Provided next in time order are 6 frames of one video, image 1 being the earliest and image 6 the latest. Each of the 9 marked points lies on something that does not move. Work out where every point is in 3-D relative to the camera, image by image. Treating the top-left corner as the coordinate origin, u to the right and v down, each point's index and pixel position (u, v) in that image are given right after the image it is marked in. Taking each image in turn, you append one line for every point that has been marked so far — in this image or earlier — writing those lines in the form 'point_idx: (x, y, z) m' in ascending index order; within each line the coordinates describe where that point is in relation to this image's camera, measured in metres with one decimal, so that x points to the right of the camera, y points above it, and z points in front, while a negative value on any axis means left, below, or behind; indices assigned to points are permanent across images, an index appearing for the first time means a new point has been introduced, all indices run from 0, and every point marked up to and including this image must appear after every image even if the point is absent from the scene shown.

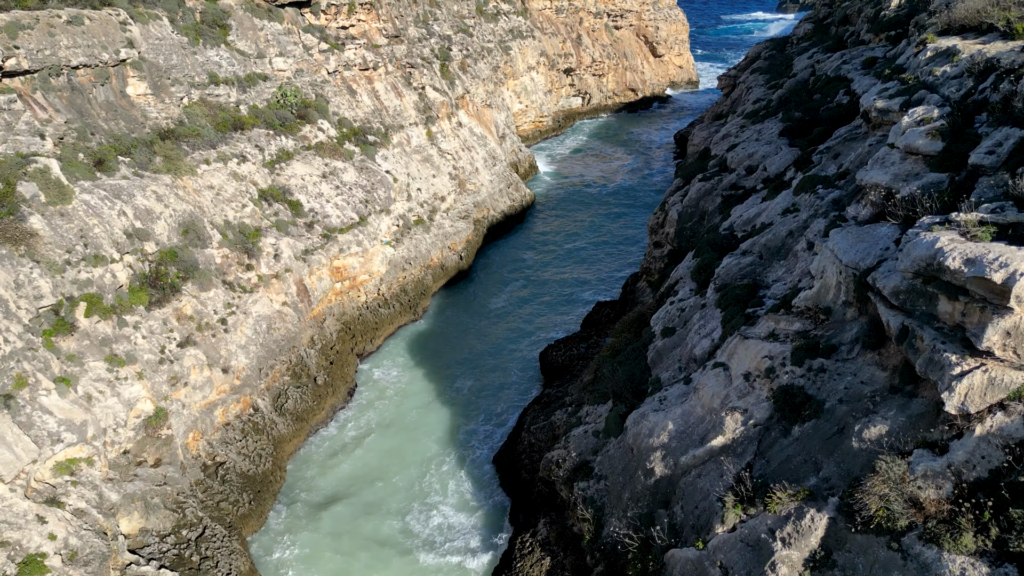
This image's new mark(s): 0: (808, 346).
0: (+6.2, -1.2, +16.3) m
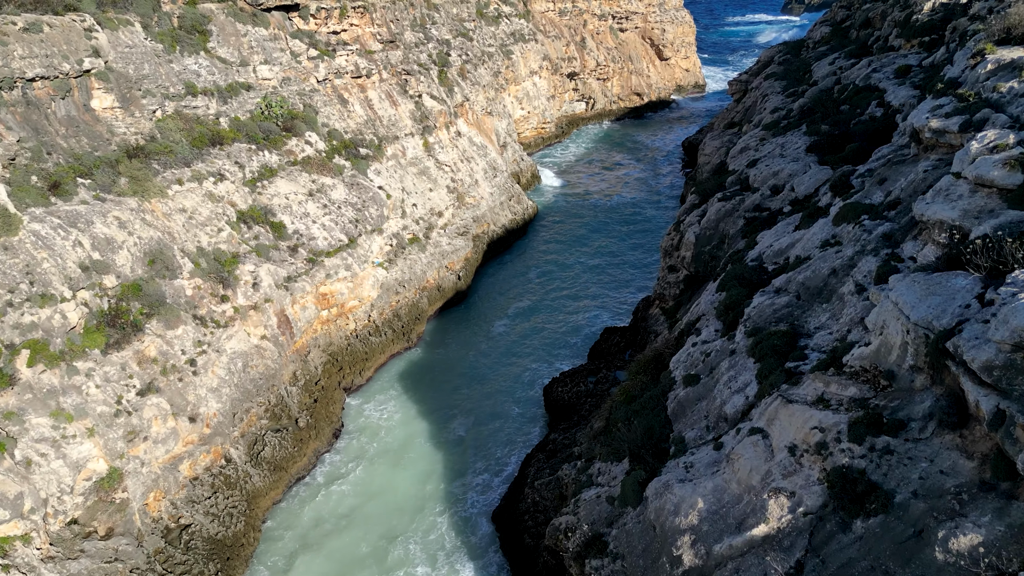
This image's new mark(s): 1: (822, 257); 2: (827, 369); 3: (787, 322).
0: (+6.3, -2.3, +13.6) m
1: (+7.7, +0.8, +19.3) m
2: (+6.3, -1.6, +15.6) m
3: (+6.5, -0.8, +18.5) m
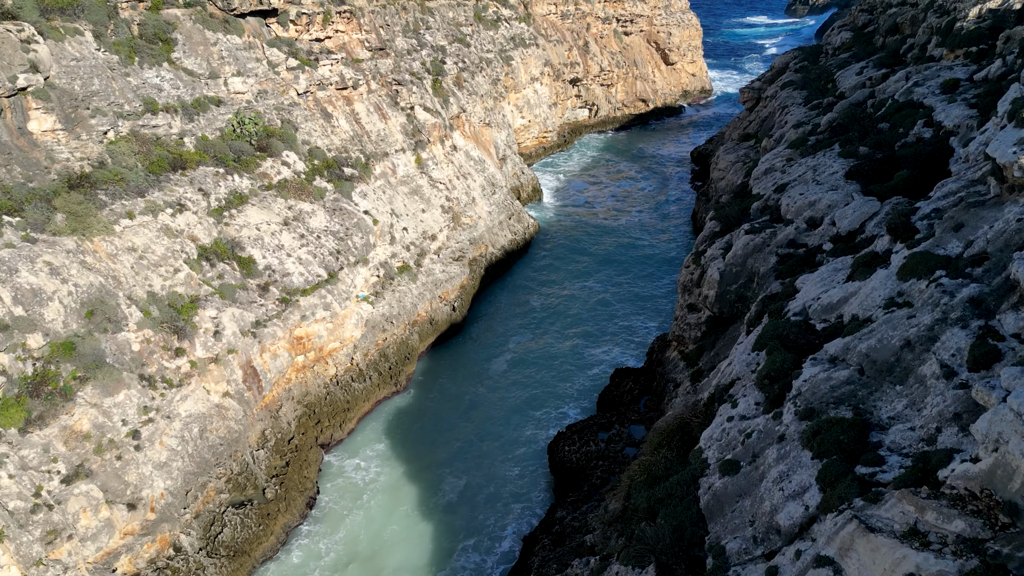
0: (+6.3, -3.8, +10.2) m
1: (+7.7, -0.7, +15.8) m
2: (+6.3, -3.1, +12.1) m
3: (+6.5, -2.3, +15.0) m
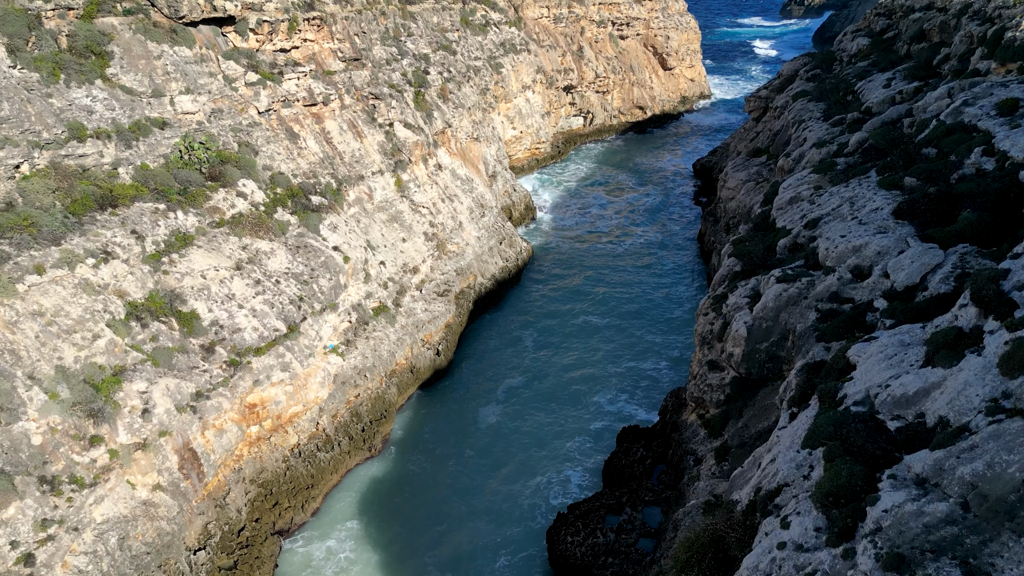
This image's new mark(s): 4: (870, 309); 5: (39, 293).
0: (+6.2, -5.4, +6.3) m
1: (+7.5, -2.3, +12.0) m
2: (+6.2, -4.7, +8.2) m
3: (+6.4, -3.9, +11.1) m
4: (+8.8, -0.5, +19.0) m
5: (-11.5, -0.1, +18.9) m
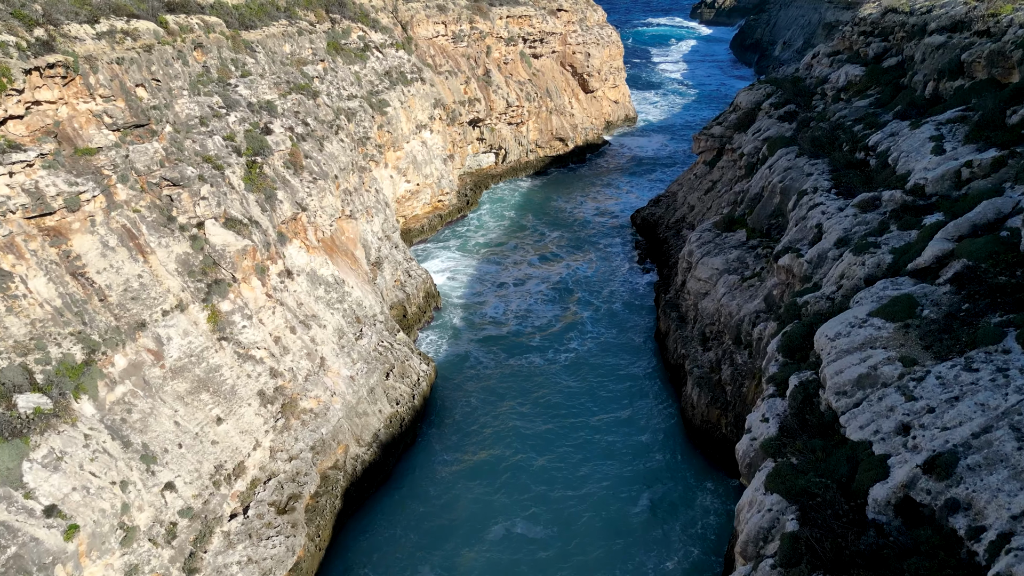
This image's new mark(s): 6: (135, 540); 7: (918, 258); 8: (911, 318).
0: (+6.2, -10.4, -5.3) m
1: (+6.8, -7.3, +0.5) m
2: (+6.0, -9.8, -3.4) m
3: (+5.8, -9.0, -0.5) m
4: (+7.2, -5.5, +7.6) m
5: (-12.9, -6.1, +5.3) m
6: (-8.2, -5.5, +17.0) m
7: (+9.9, +0.6, +18.8) m
8: (+8.7, -0.7, +16.8) m
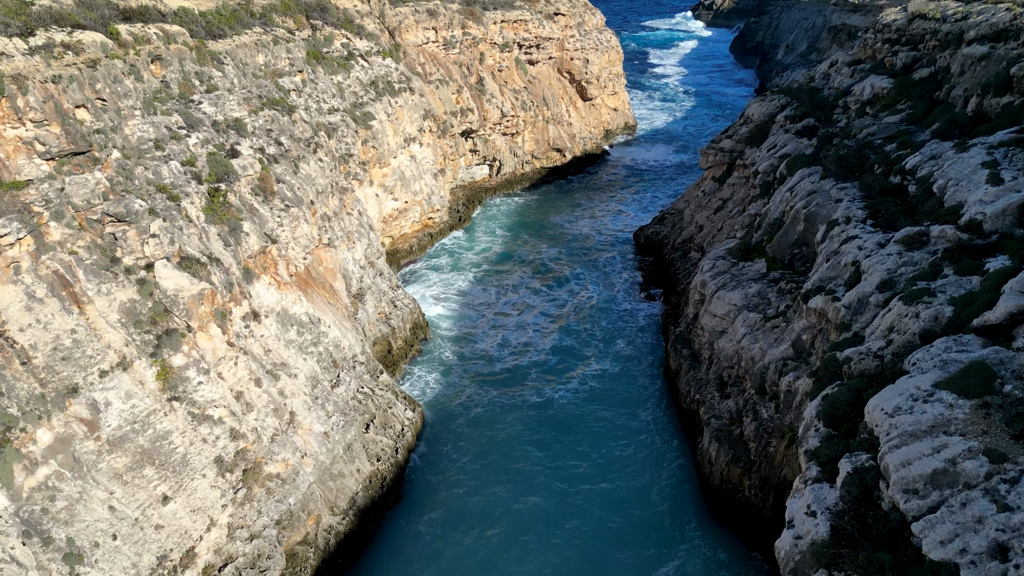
0: (+6.3, -11.7, -8.3) m
1: (+6.8, -8.6, -2.5) m
2: (+6.1, -11.0, -6.3) m
3: (+5.9, -10.2, -3.4) m
4: (+7.2, -6.8, +4.6) m
5: (-12.9, -7.4, +2.2) m
6: (-8.2, -6.8, +14.0) m
7: (+9.8, -0.6, +15.9) m
8: (+8.6, -2.0, +13.8) m
